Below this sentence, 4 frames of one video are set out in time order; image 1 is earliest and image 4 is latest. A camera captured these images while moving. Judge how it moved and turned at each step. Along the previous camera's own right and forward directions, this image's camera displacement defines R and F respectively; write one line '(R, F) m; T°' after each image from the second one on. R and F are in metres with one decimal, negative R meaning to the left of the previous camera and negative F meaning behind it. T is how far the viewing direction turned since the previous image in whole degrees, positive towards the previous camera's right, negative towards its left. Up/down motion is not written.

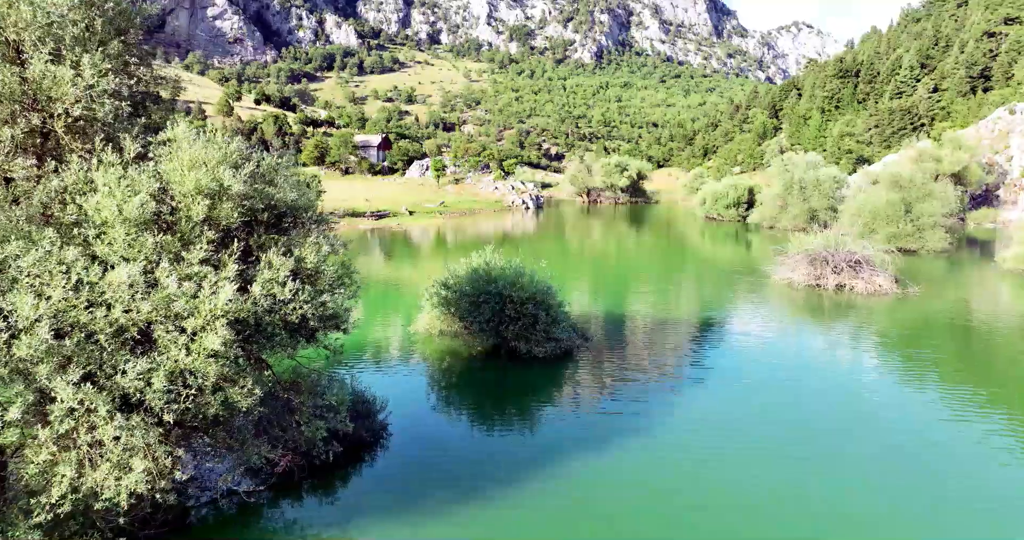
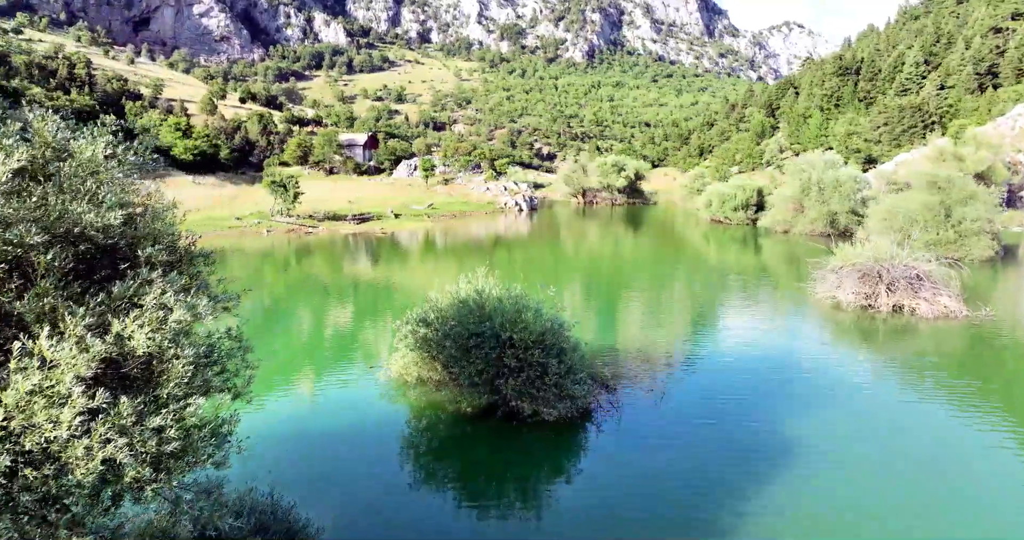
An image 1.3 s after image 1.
(-0.2, +4.4) m; +1°
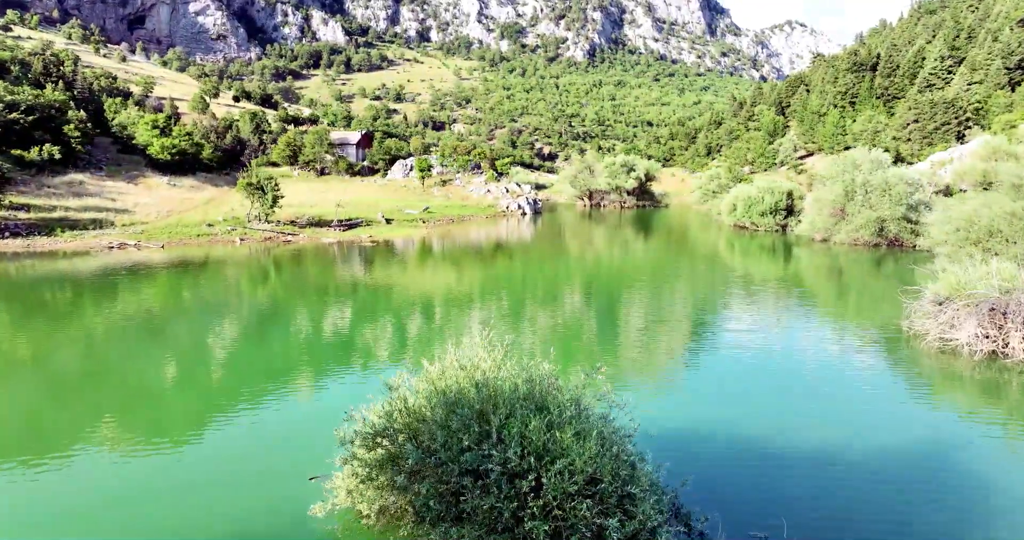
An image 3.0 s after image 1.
(-0.3, +5.7) m; 0°
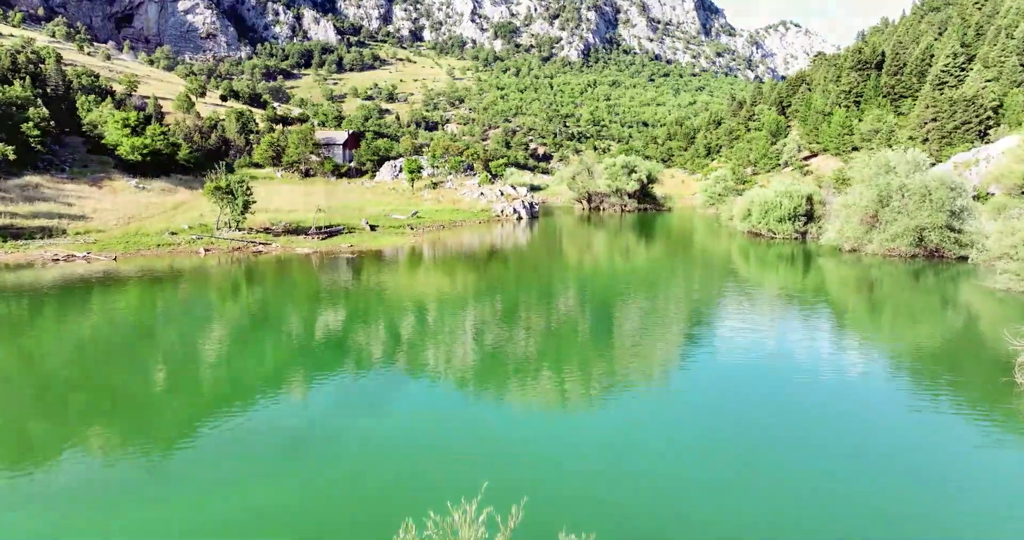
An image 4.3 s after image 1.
(-0.1, +4.6) m; +1°
